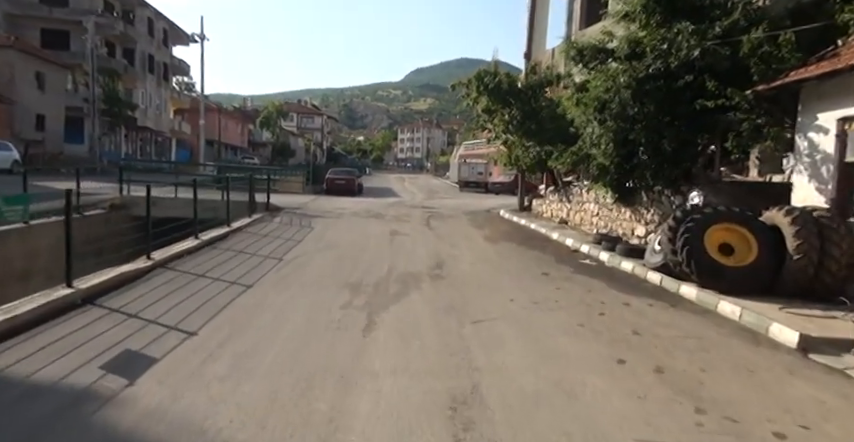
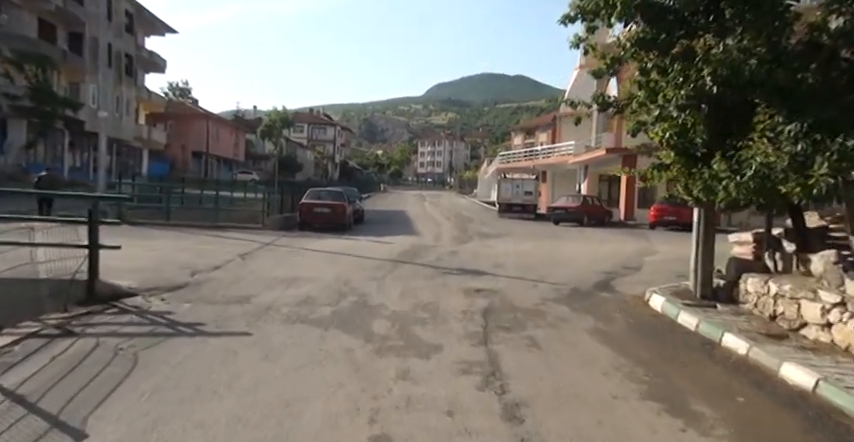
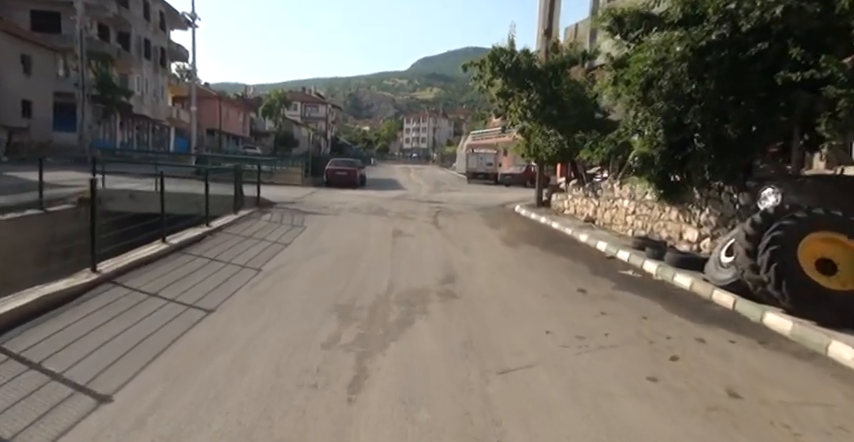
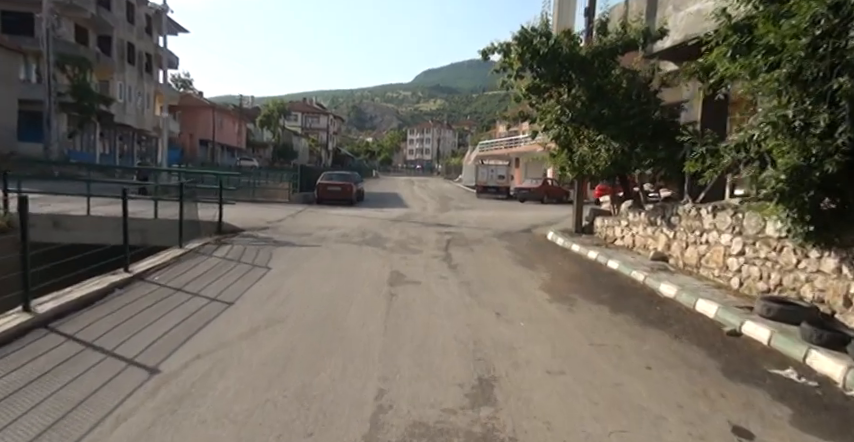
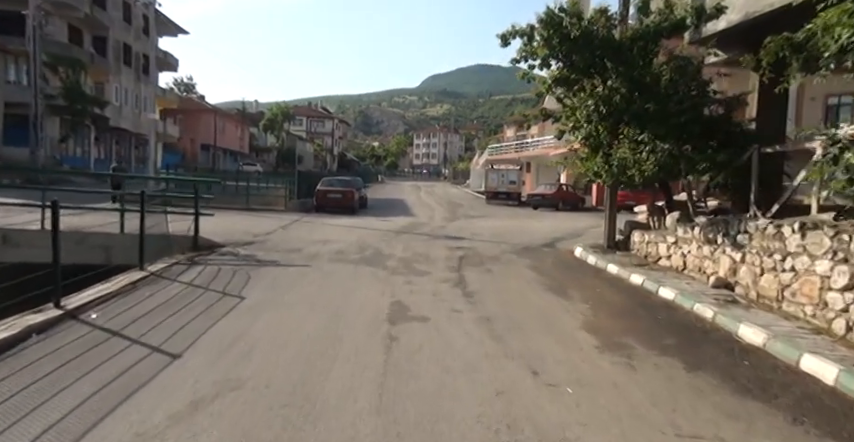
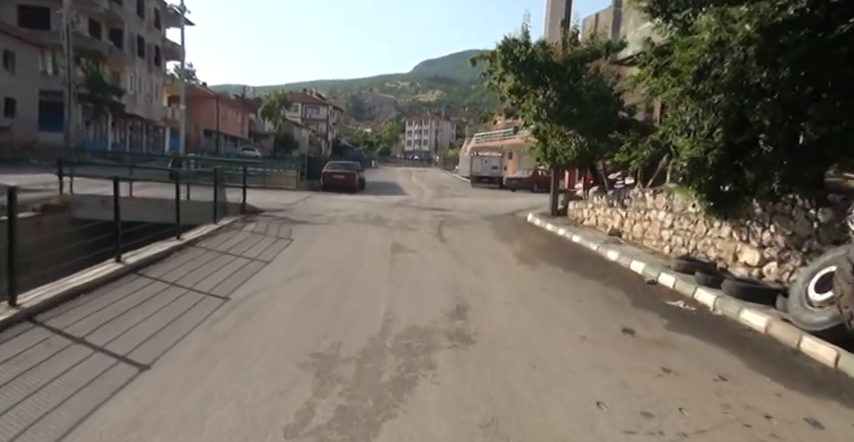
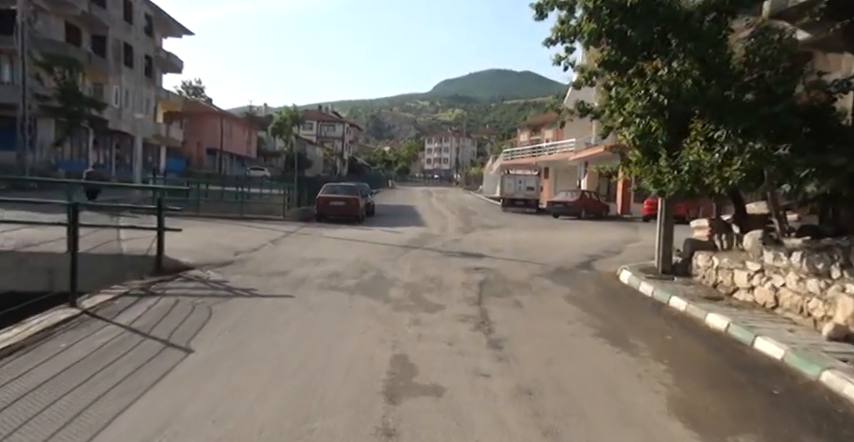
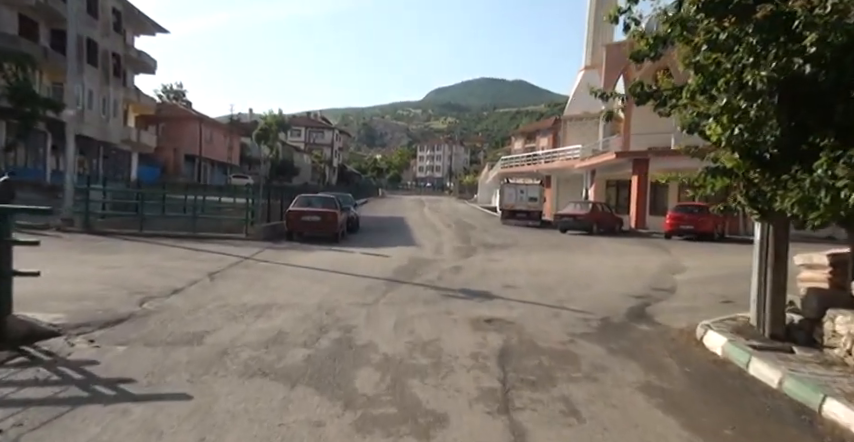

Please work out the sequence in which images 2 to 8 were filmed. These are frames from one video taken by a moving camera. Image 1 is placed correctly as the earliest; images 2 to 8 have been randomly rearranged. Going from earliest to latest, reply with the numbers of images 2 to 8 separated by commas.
3, 6, 4, 5, 7, 2, 8
